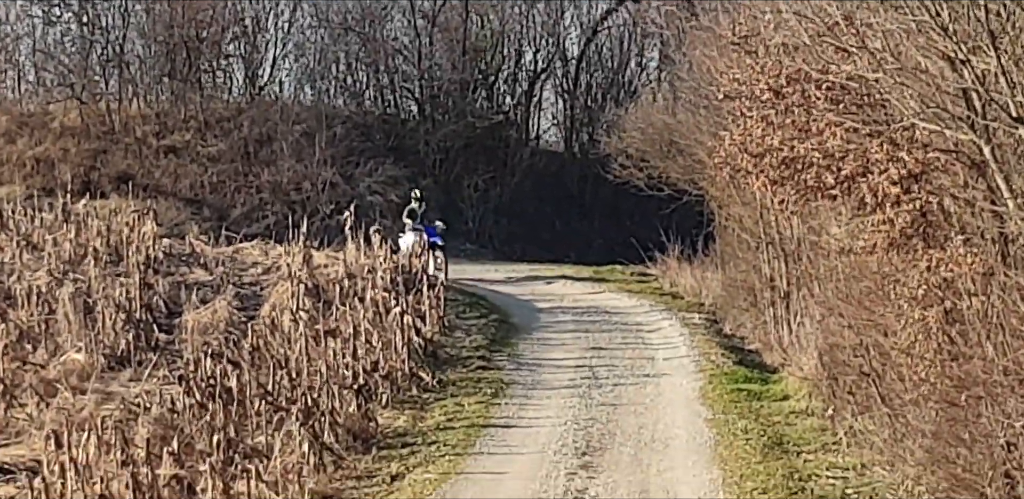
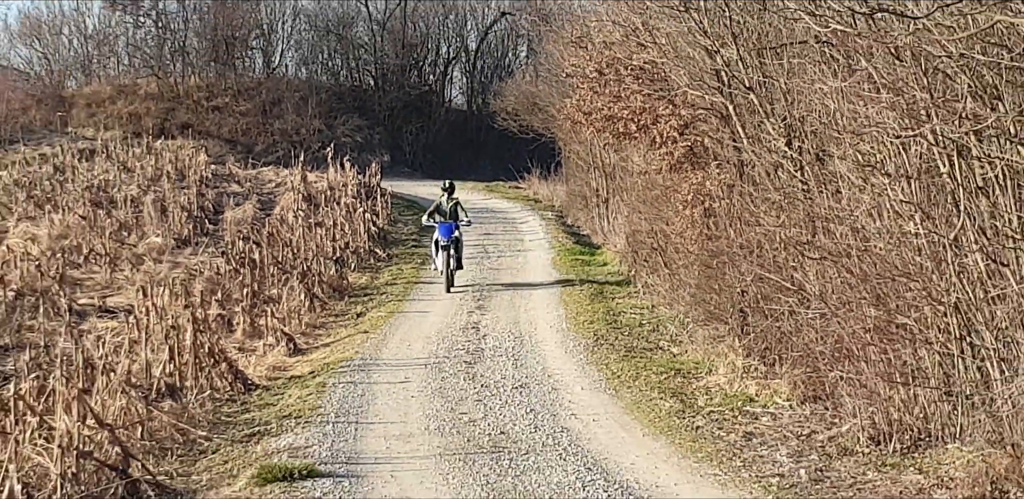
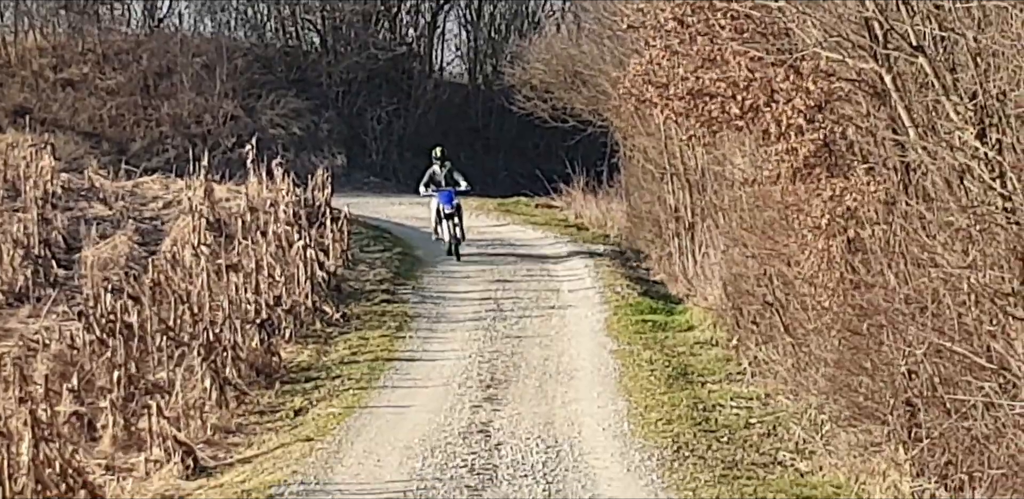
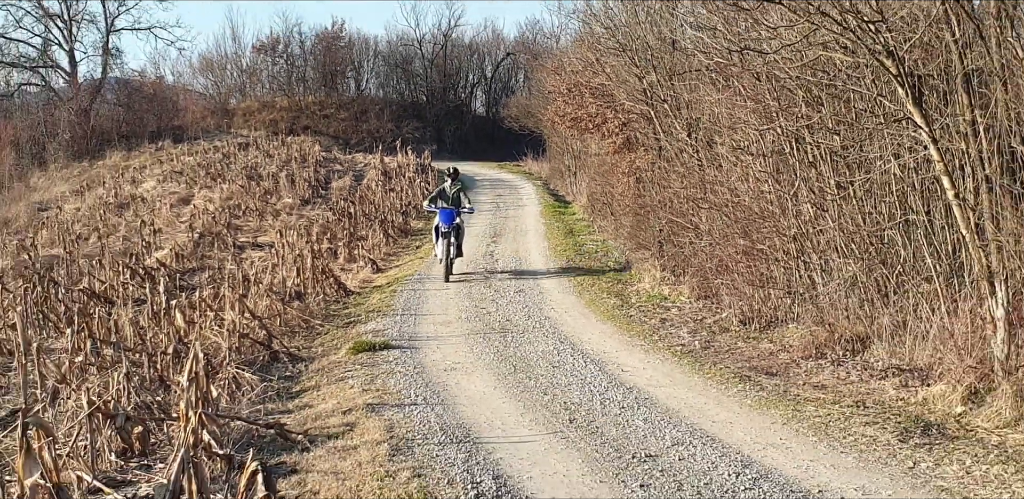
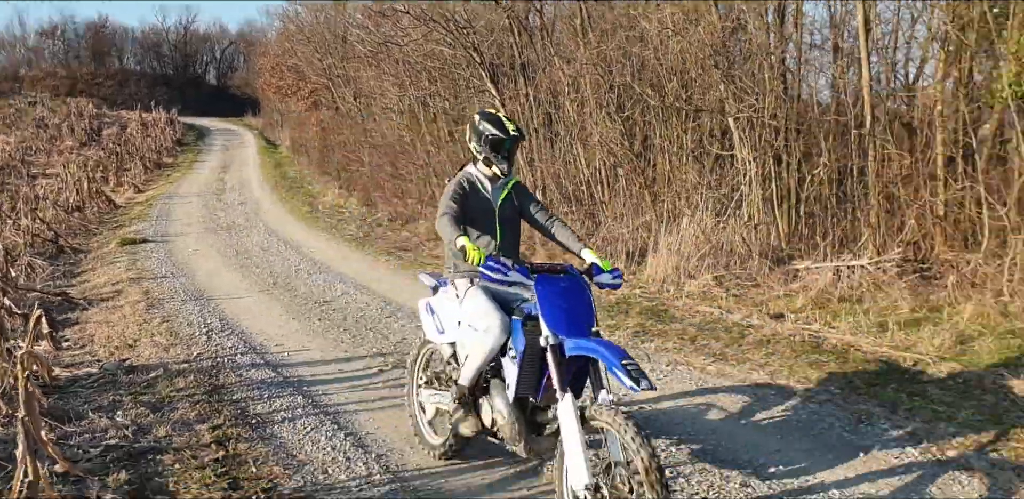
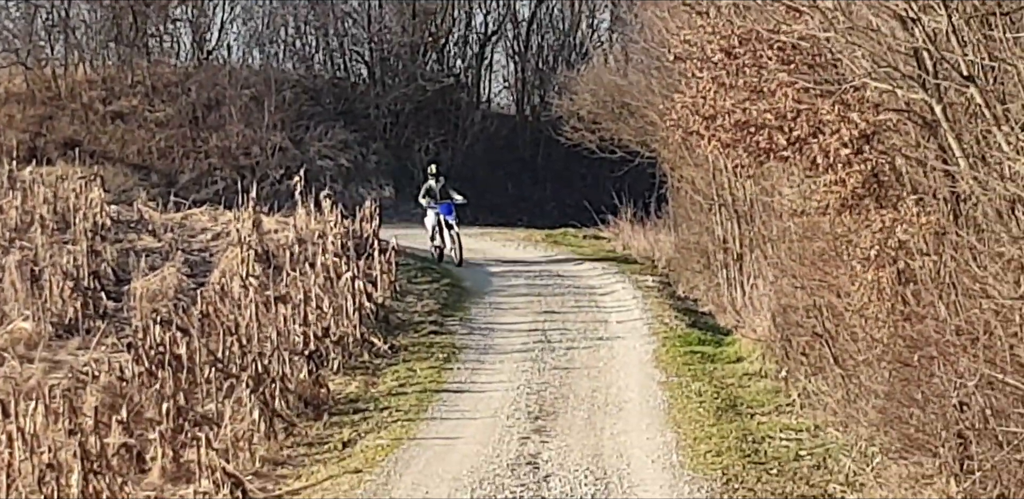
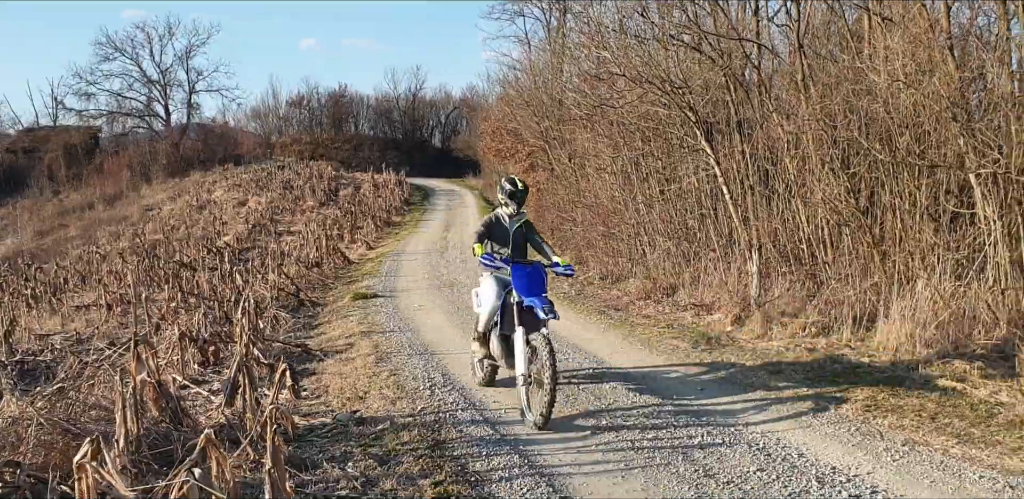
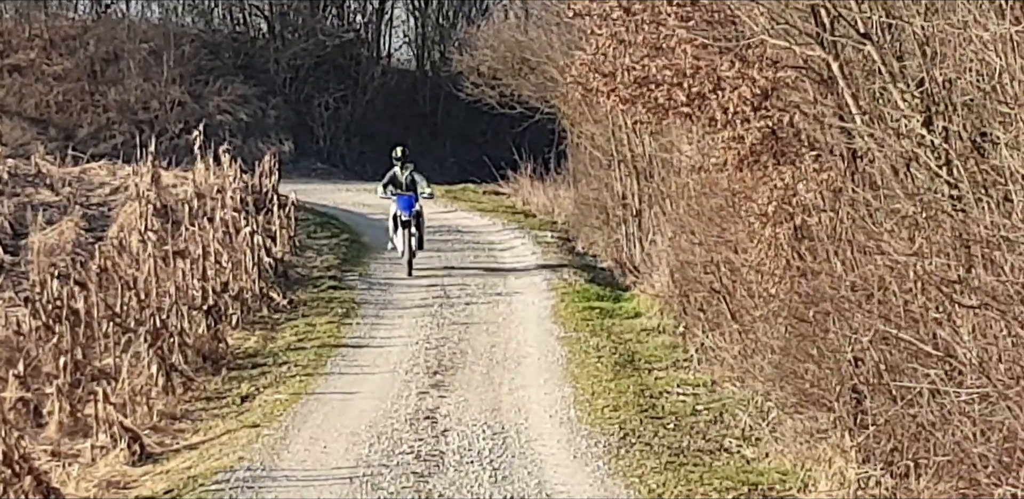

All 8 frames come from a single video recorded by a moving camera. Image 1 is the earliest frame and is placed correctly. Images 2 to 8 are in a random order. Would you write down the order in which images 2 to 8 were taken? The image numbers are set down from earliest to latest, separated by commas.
6, 3, 8, 2, 4, 7, 5
